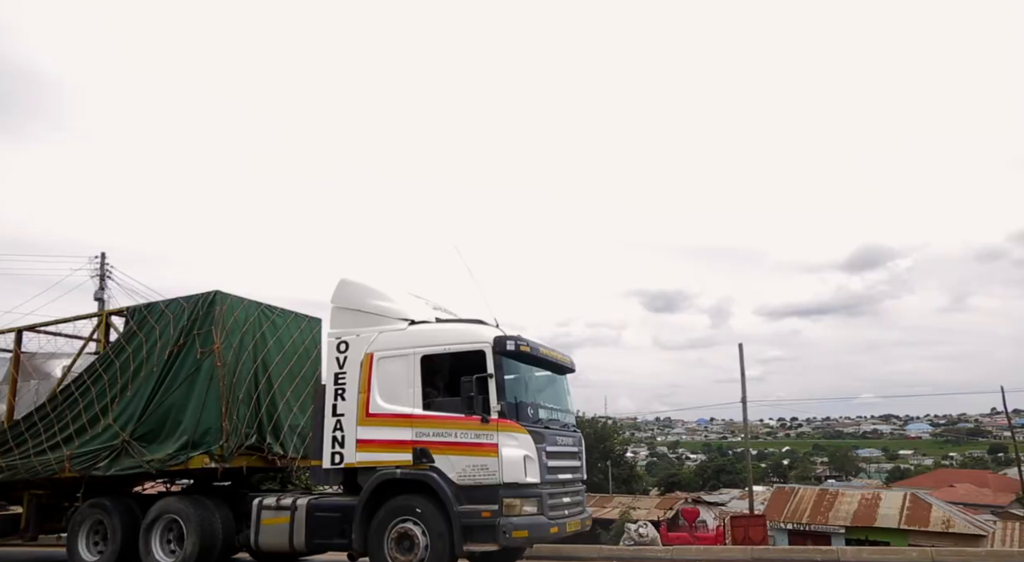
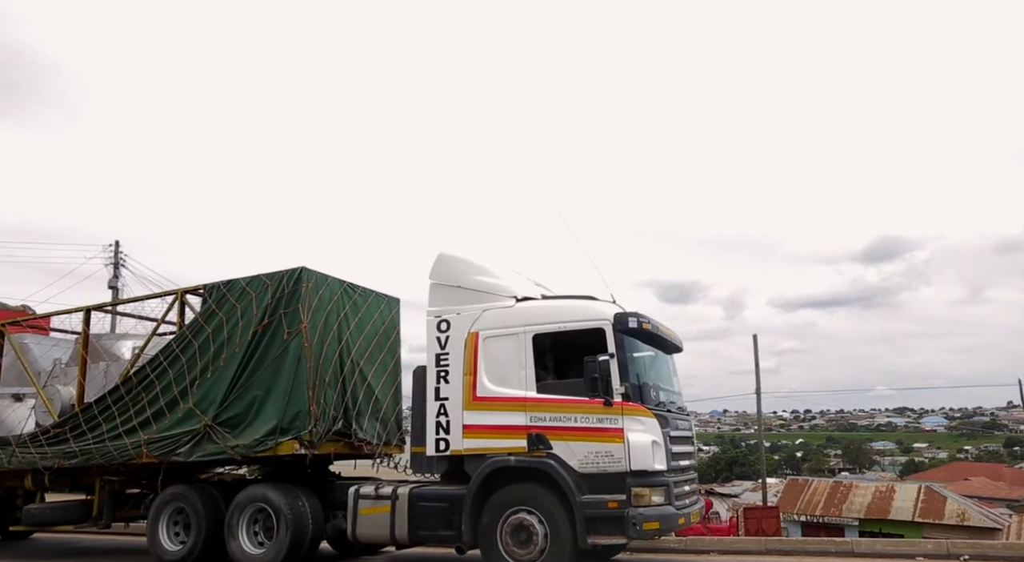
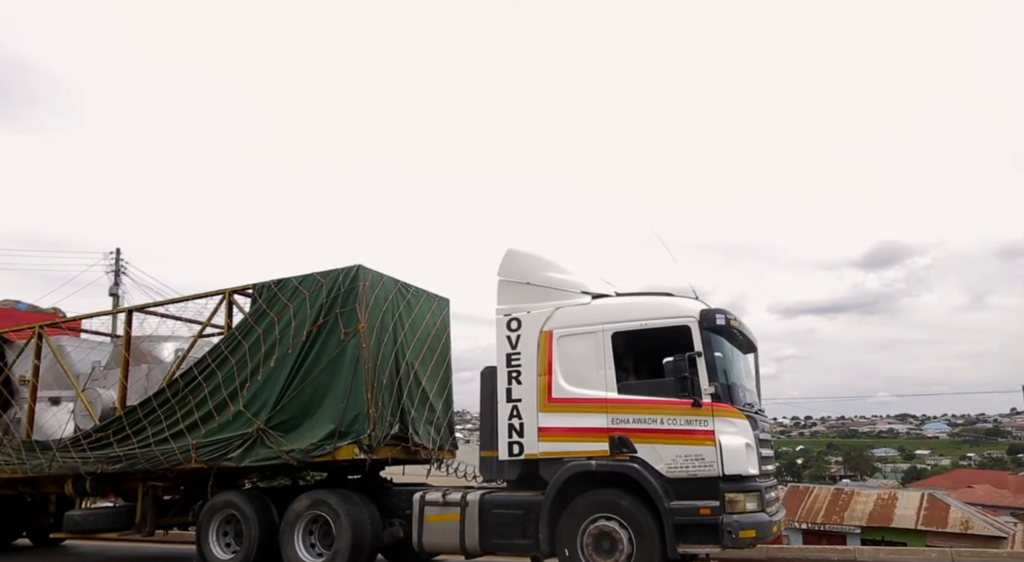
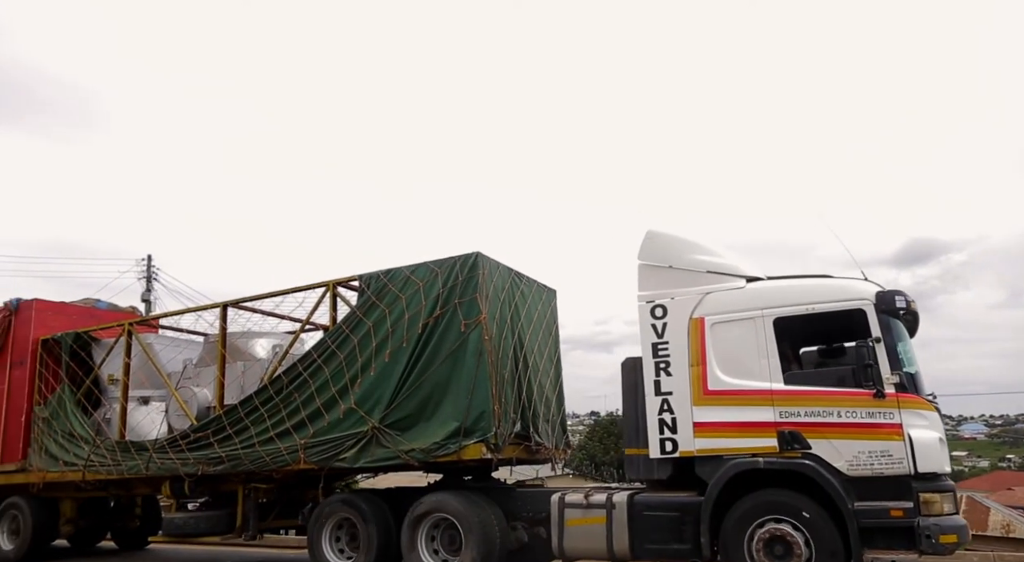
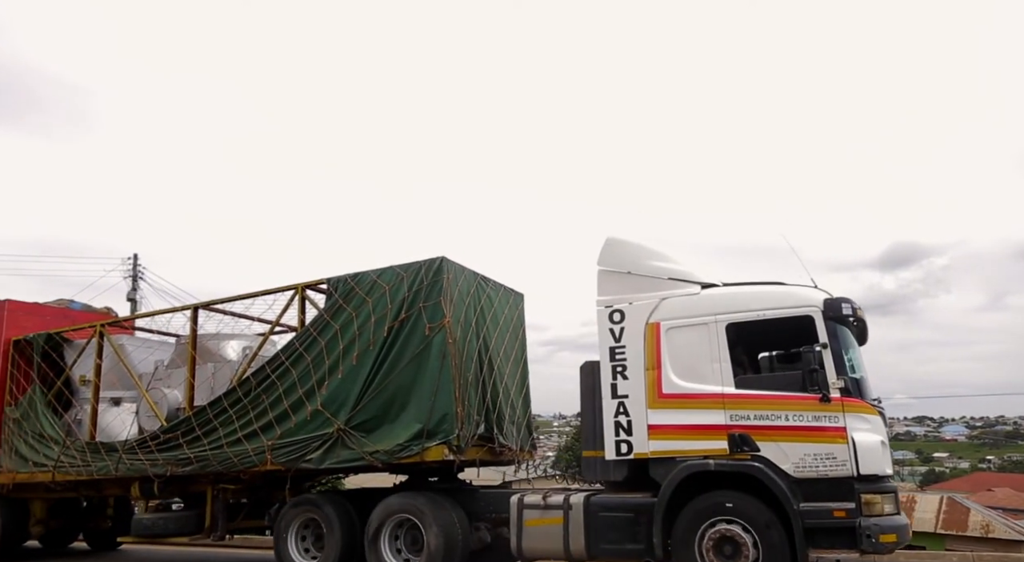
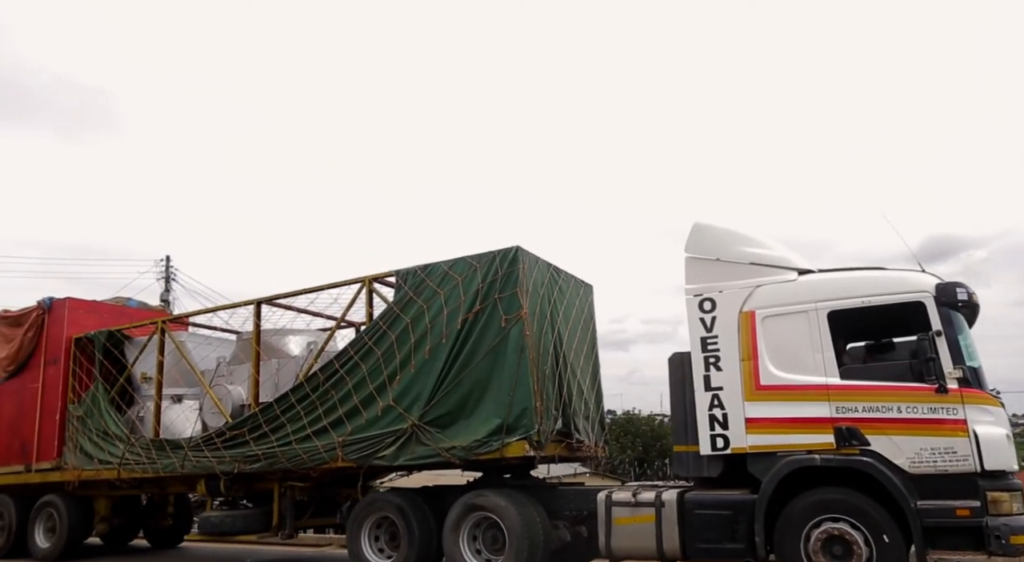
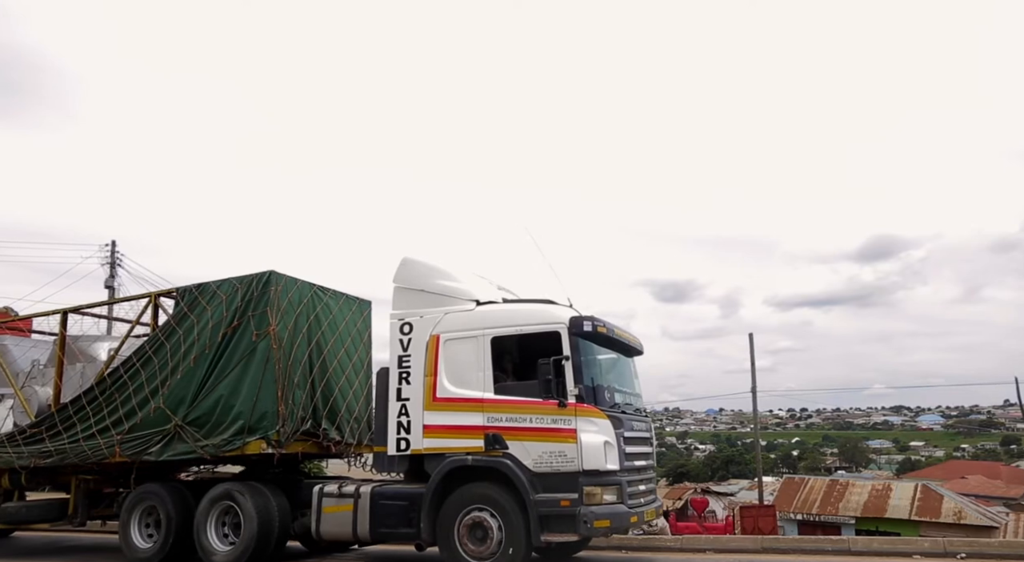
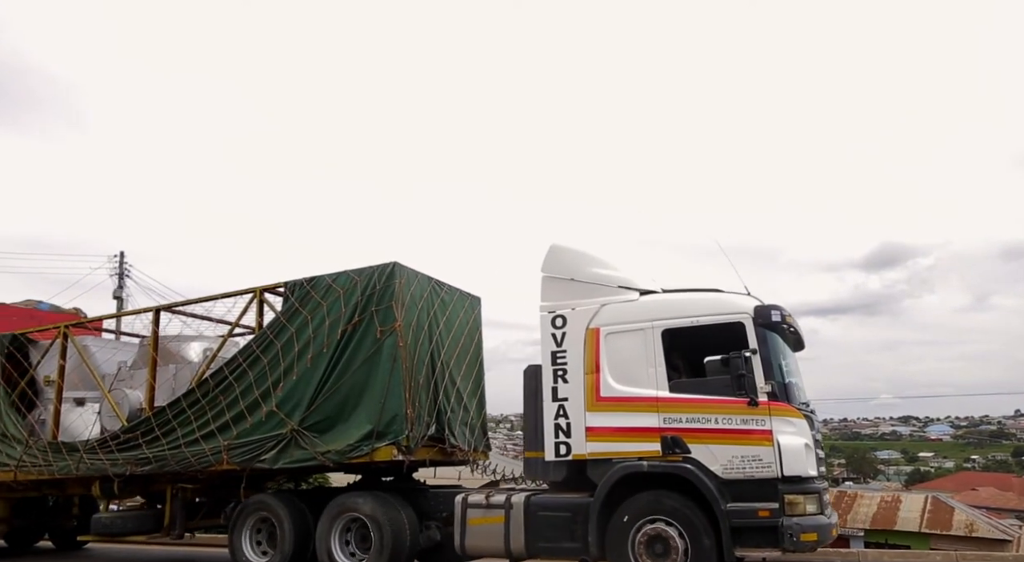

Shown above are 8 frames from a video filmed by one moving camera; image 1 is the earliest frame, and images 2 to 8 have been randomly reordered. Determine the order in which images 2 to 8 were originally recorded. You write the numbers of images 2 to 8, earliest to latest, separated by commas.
7, 2, 3, 8, 5, 4, 6
